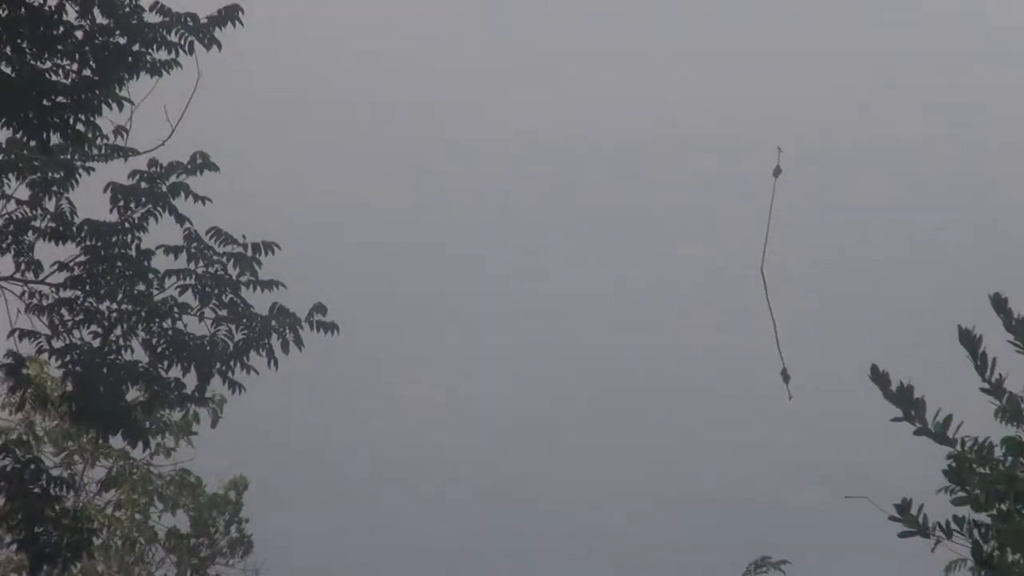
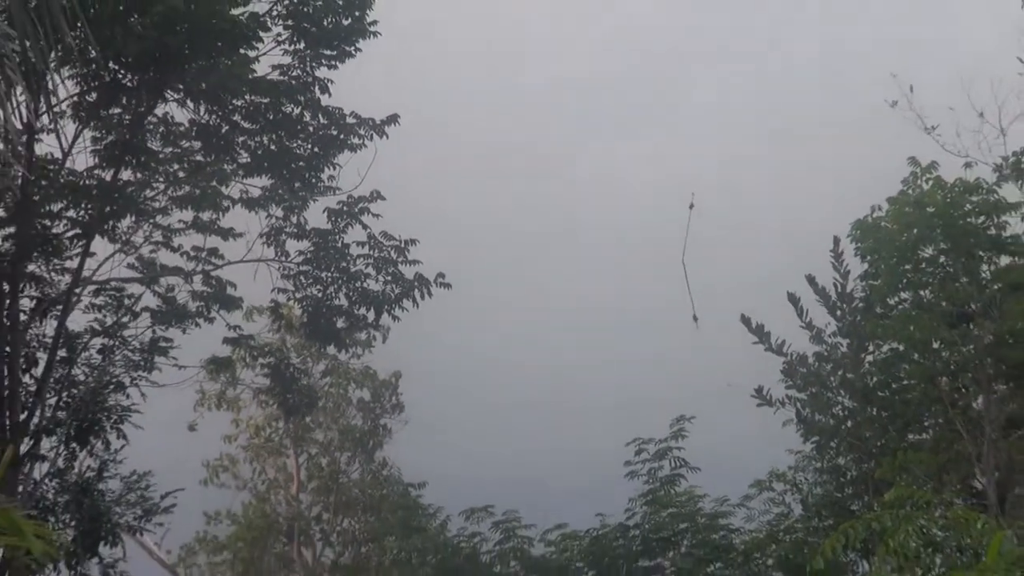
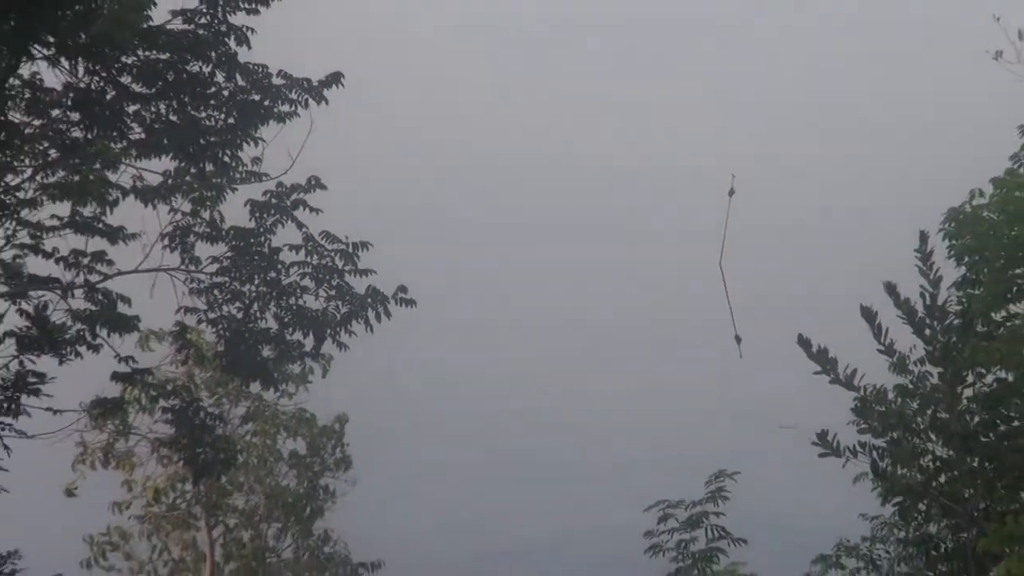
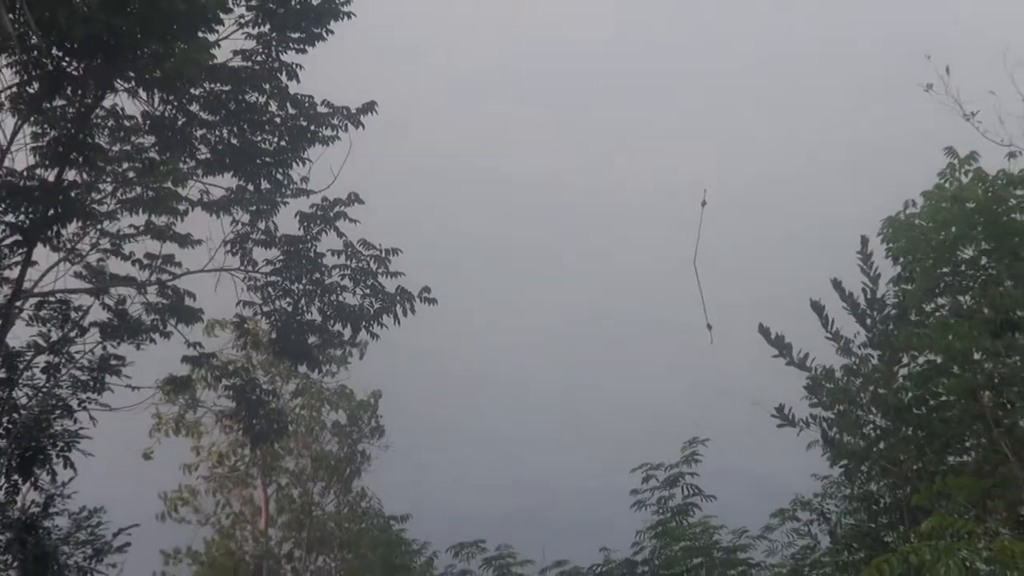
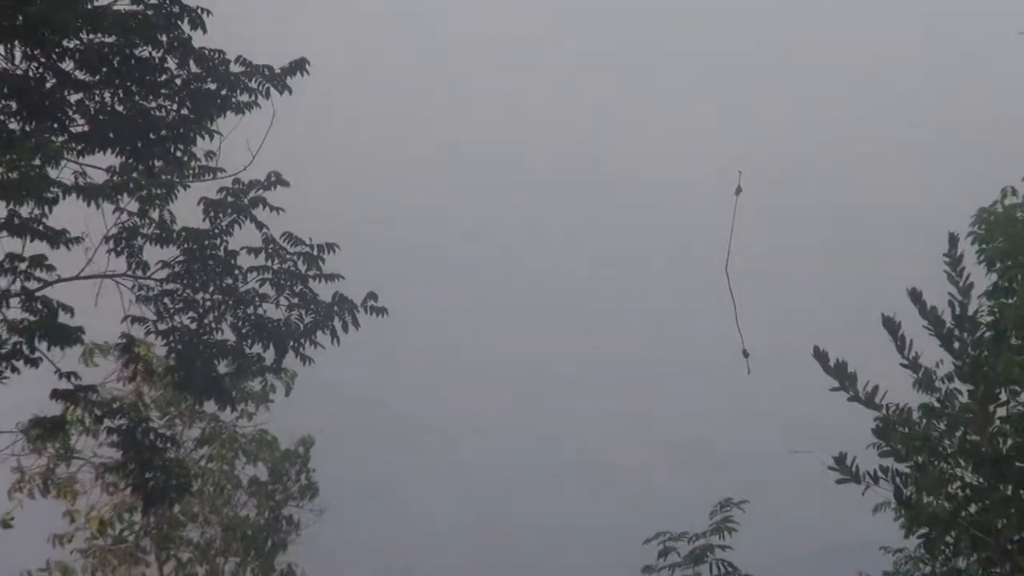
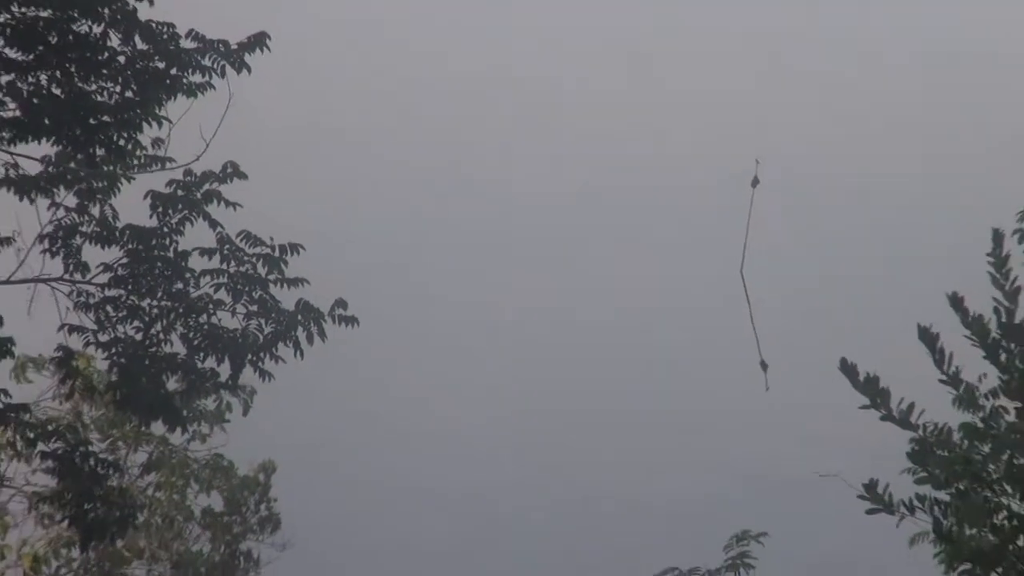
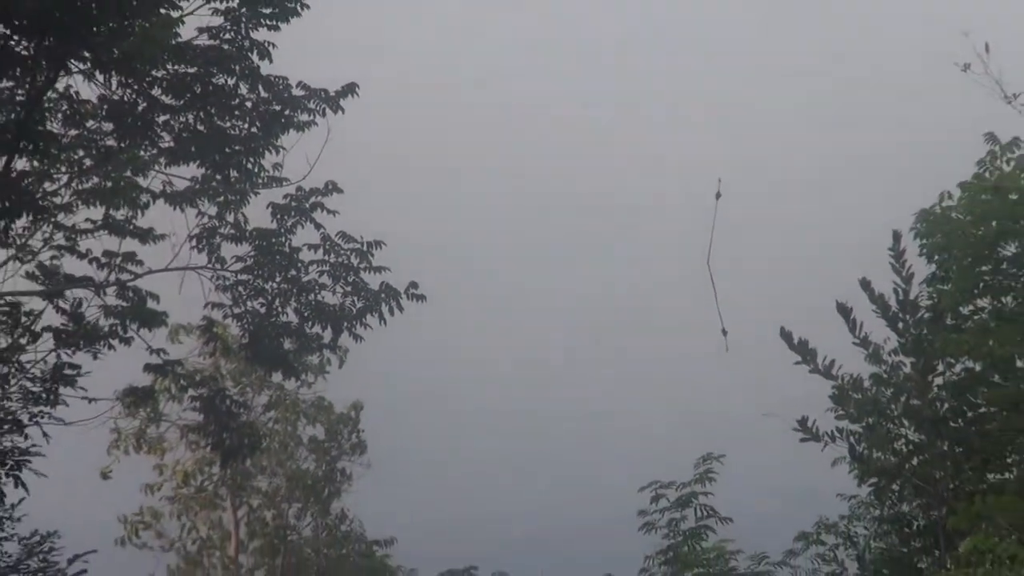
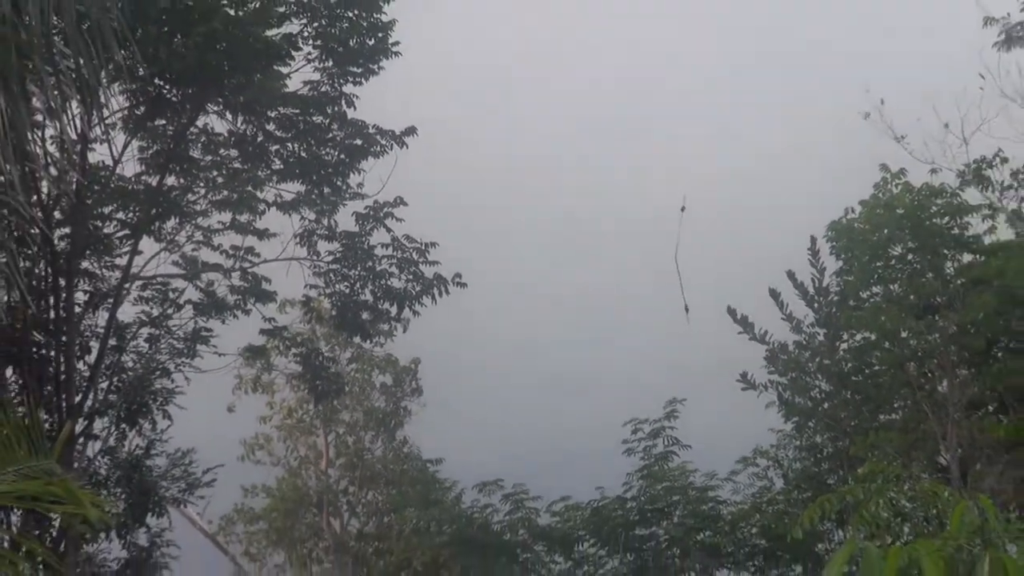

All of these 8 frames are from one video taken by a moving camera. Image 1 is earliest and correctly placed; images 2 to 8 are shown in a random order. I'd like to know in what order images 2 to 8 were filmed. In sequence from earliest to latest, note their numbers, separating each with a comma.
6, 5, 3, 7, 4, 2, 8
